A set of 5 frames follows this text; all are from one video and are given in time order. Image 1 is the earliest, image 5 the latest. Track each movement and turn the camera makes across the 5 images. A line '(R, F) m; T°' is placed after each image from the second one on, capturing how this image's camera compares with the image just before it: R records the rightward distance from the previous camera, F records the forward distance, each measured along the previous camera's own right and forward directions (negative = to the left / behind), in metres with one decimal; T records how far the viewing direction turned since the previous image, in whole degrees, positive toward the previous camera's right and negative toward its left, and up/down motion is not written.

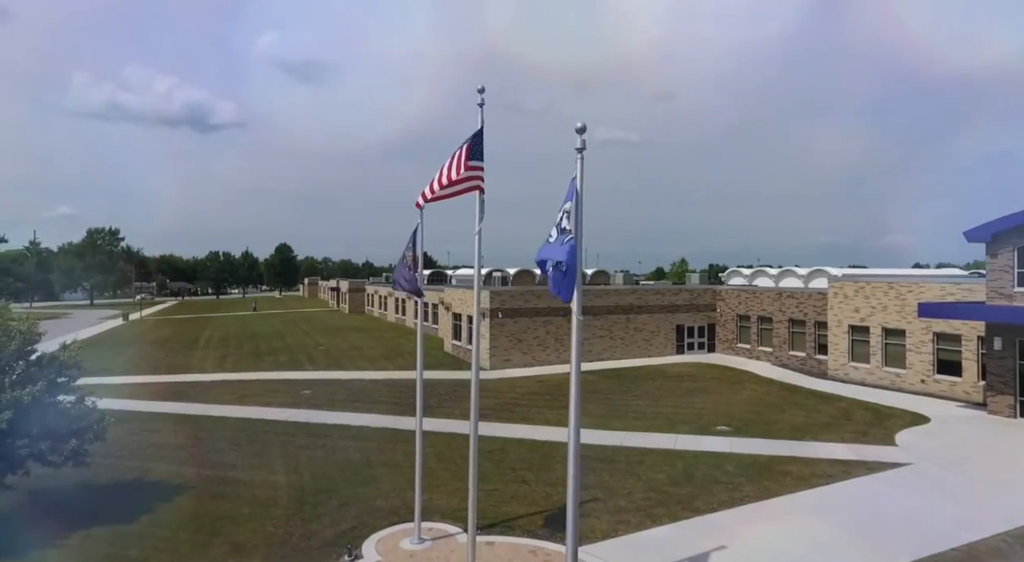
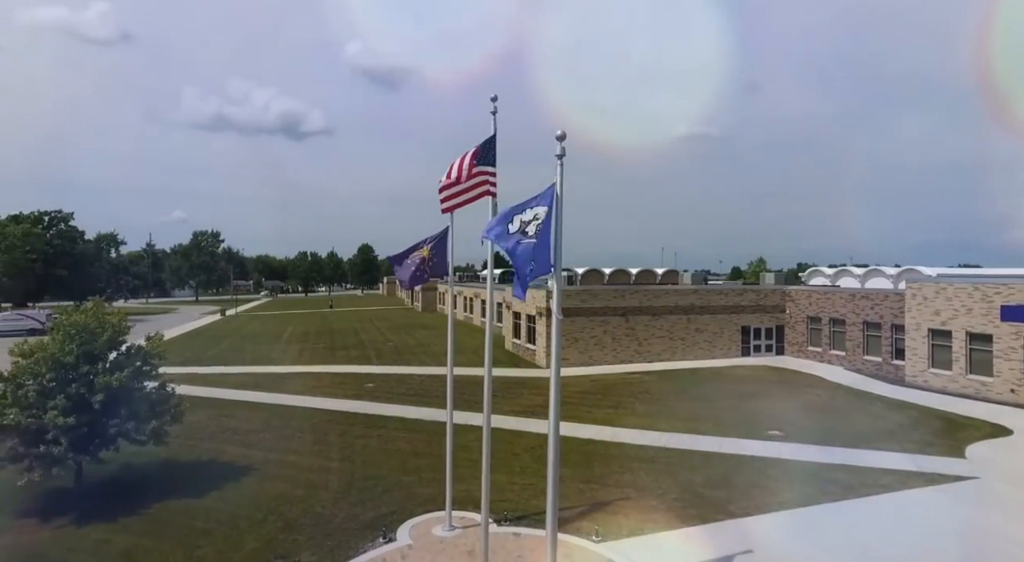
(+1.3, -0.4) m; -8°
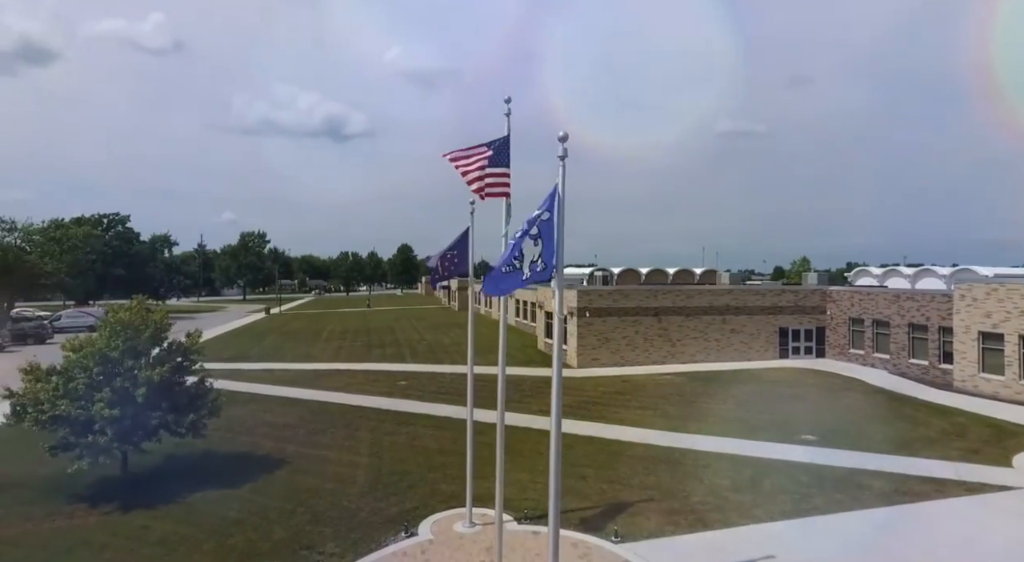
(+0.5, -0.1) m; -4°
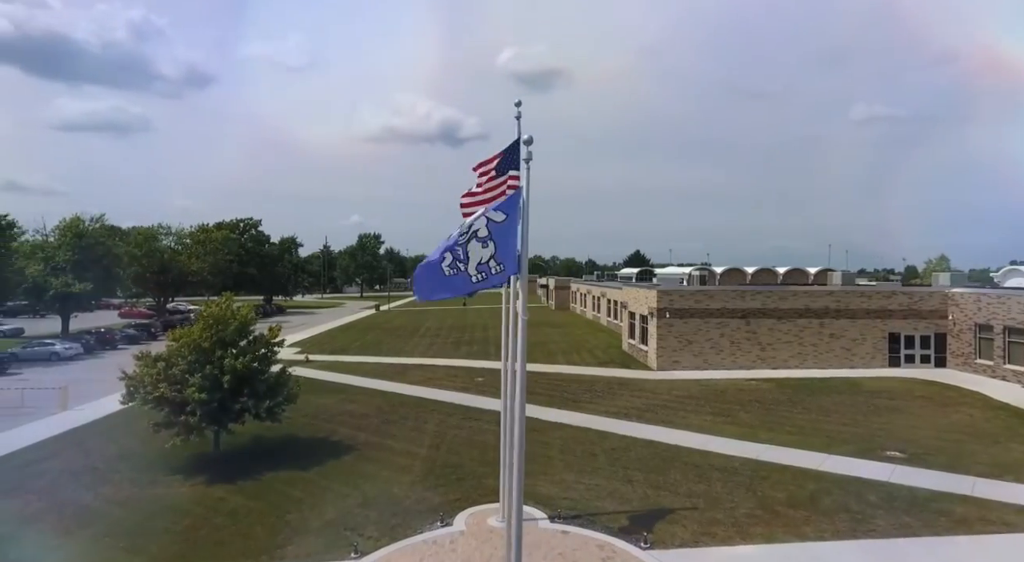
(+2.0, +0.1) m; -12°
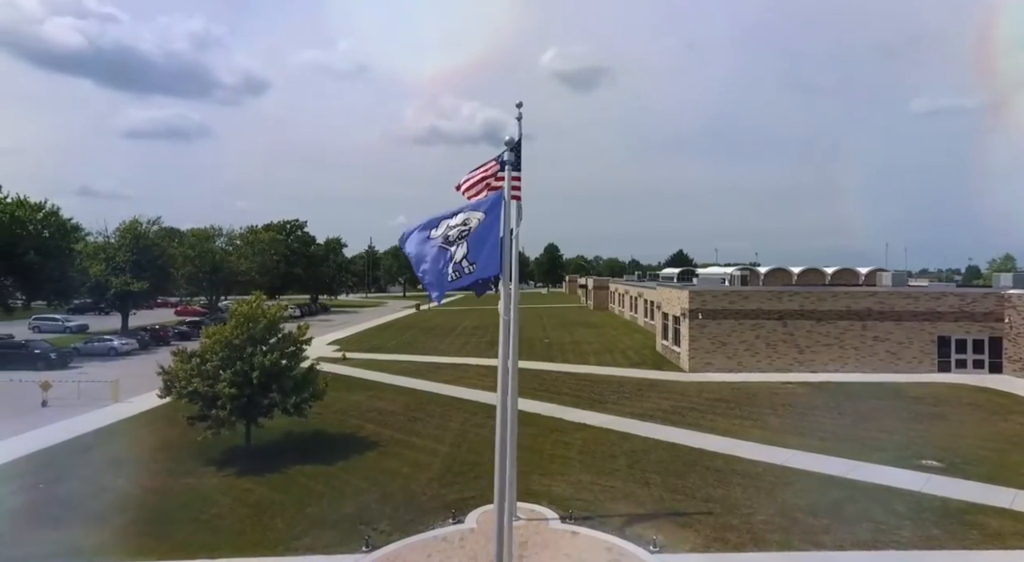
(+0.9, 0.0) m; -5°
